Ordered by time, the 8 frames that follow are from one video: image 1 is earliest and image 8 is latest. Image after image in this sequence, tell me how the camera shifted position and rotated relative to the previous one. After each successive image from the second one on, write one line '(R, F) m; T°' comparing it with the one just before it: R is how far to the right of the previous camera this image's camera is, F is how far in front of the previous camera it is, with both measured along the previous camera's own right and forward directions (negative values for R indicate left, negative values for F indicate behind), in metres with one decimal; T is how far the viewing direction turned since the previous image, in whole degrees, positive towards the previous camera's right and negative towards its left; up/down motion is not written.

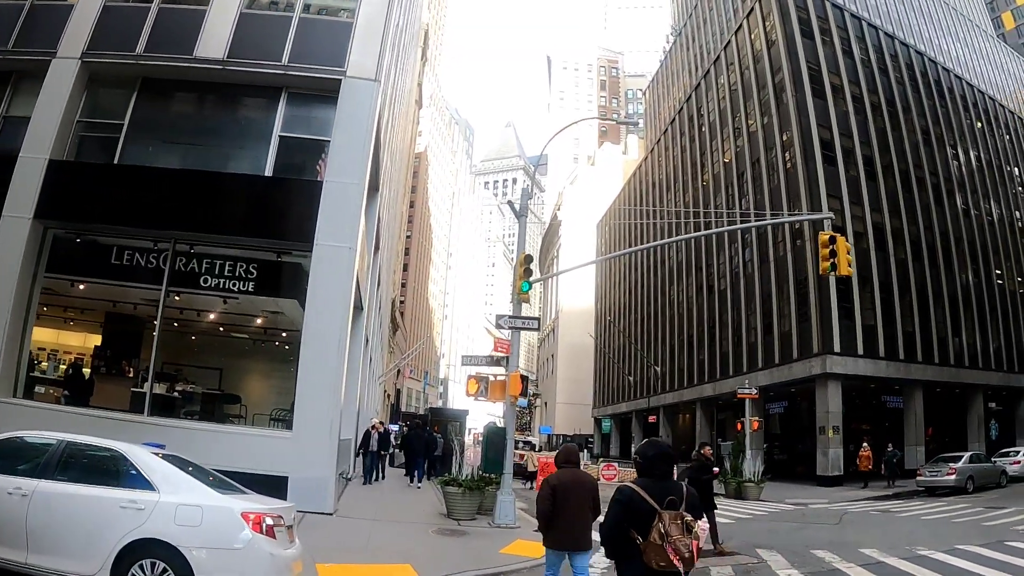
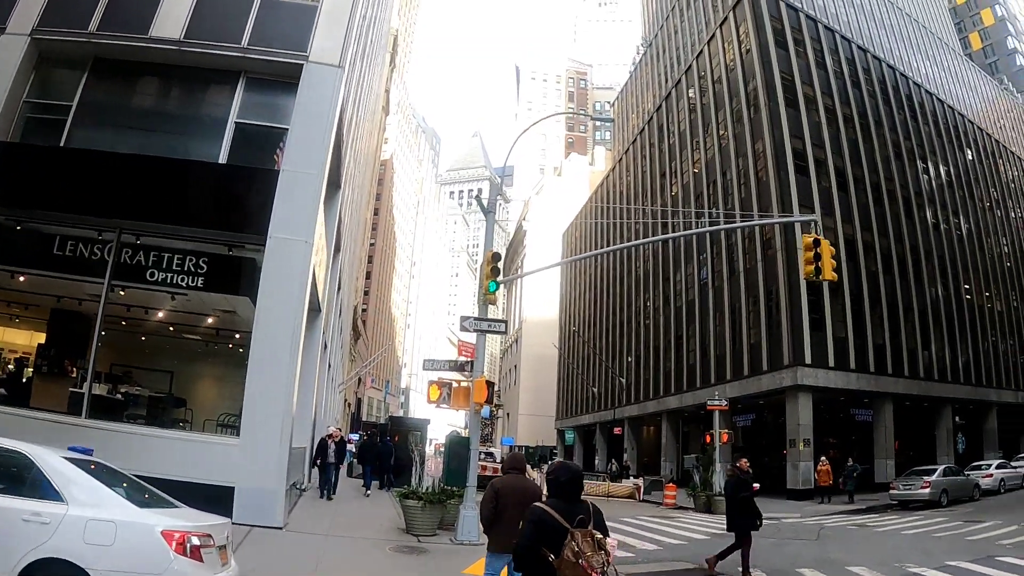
(-0.1, +1.2) m; +3°
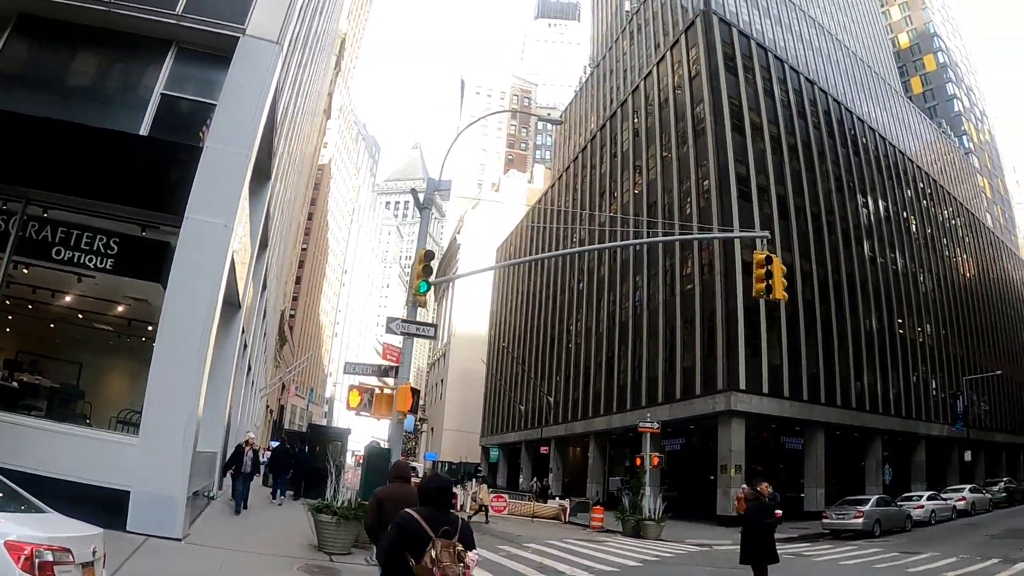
(-0.2, +1.1) m; +6°
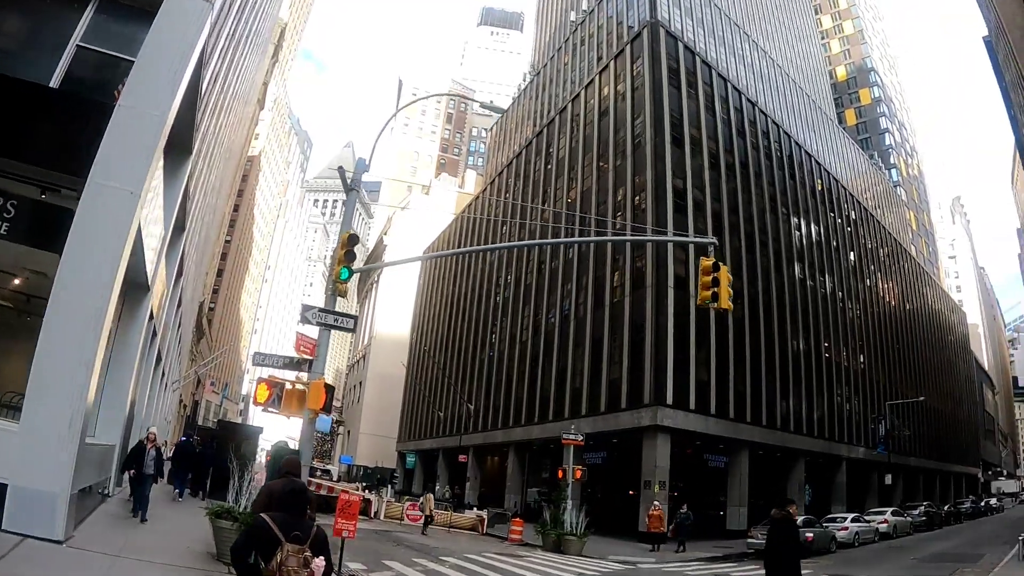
(-0.2, +1.0) m; +6°
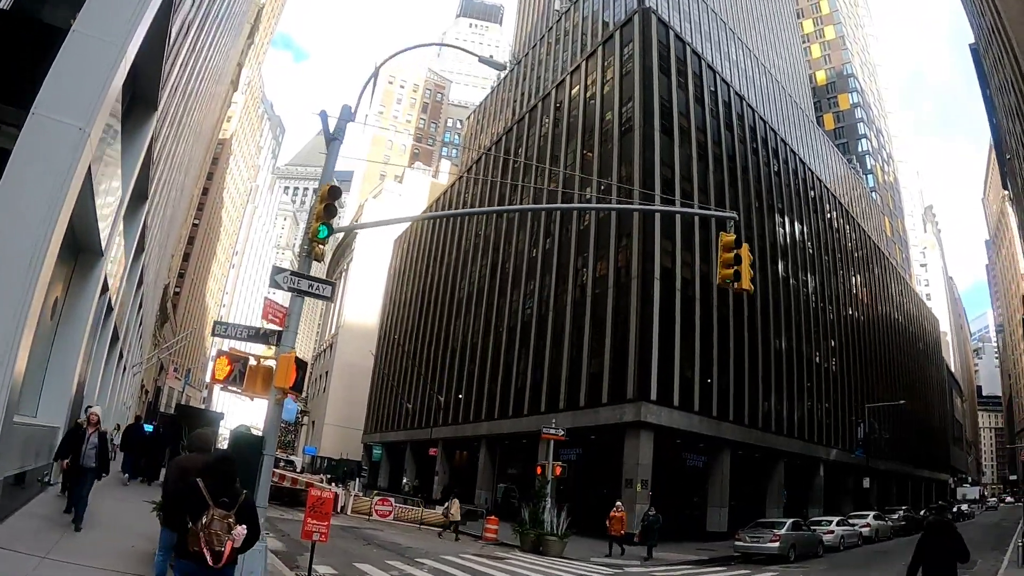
(-0.4, +1.3) m; +3°
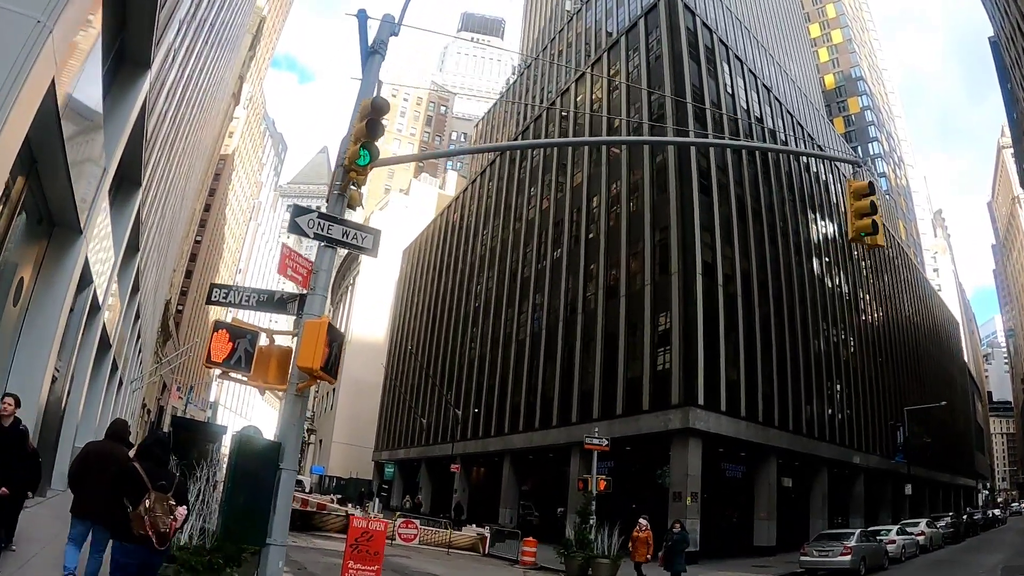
(-0.9, +2.2) m; 0°
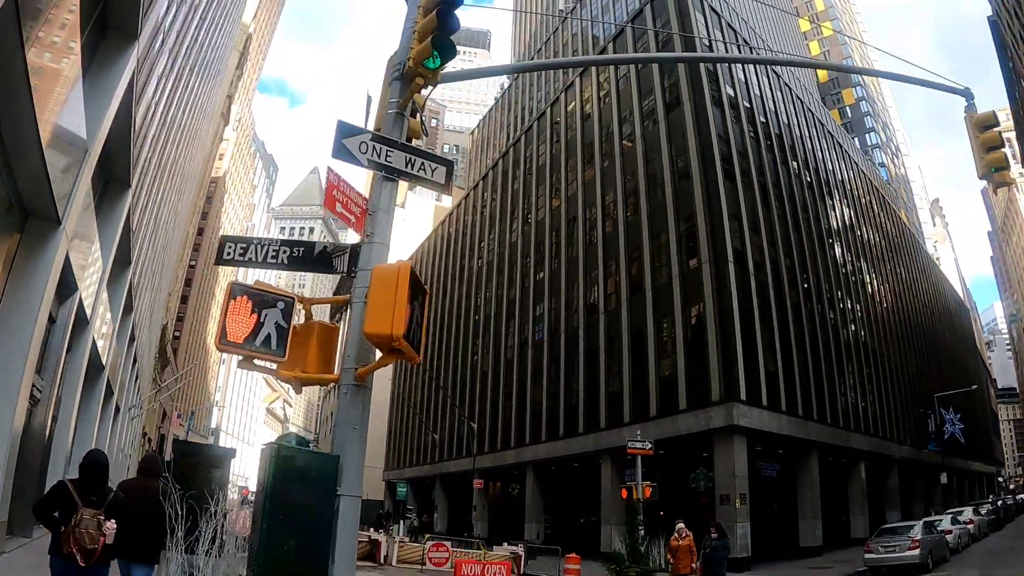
(-0.9, +1.6) m; 0°
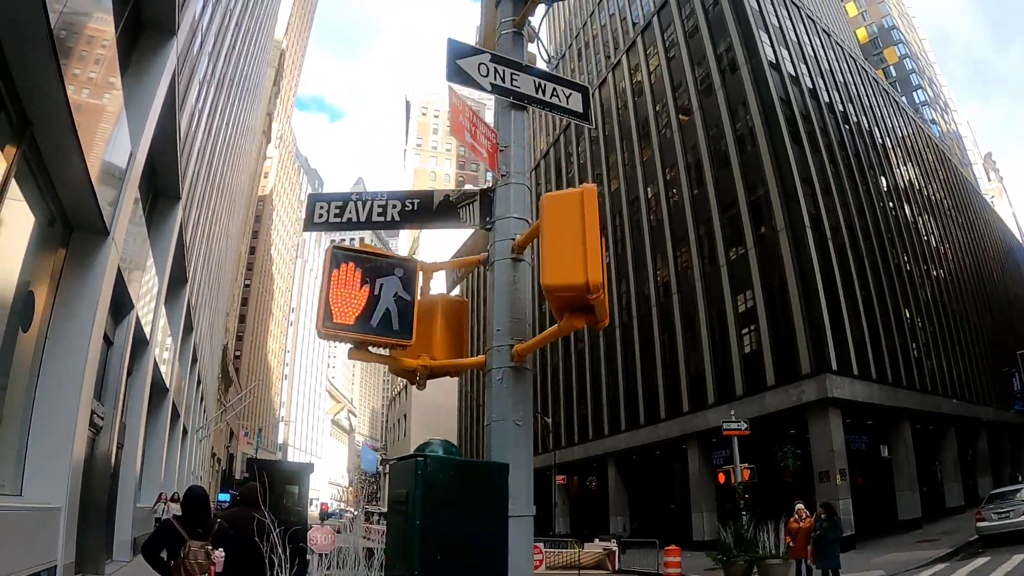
(-0.6, +0.9) m; -4°
